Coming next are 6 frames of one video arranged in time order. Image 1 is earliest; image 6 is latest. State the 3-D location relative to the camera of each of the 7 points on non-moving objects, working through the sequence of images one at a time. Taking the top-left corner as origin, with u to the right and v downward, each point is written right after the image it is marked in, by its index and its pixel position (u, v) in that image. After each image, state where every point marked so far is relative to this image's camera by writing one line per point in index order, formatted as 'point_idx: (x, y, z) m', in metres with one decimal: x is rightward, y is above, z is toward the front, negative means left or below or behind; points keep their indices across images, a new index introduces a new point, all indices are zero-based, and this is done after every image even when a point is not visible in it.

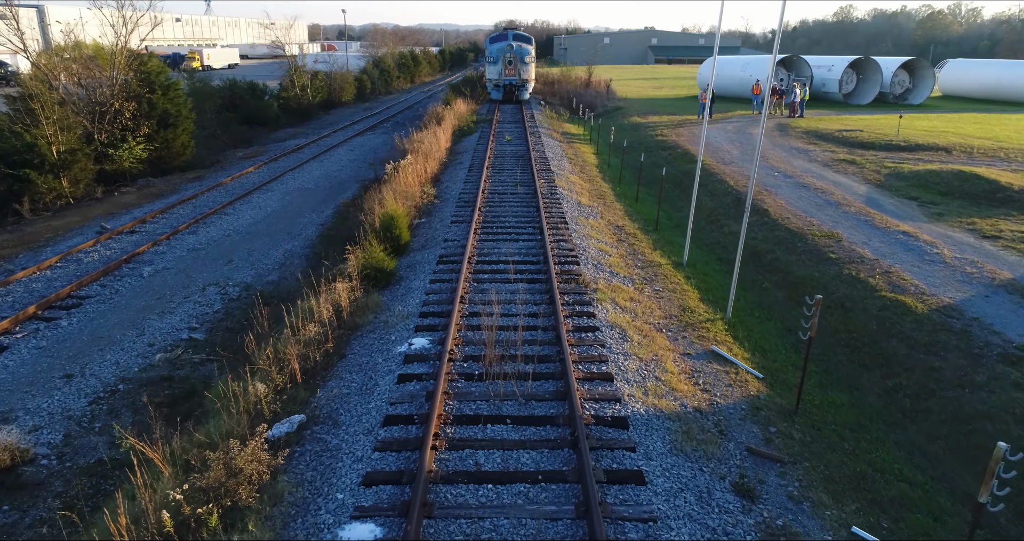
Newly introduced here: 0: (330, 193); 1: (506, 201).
0: (-4.5, +1.9, +17.4) m
1: (-0.1, +1.3, +13.2) m
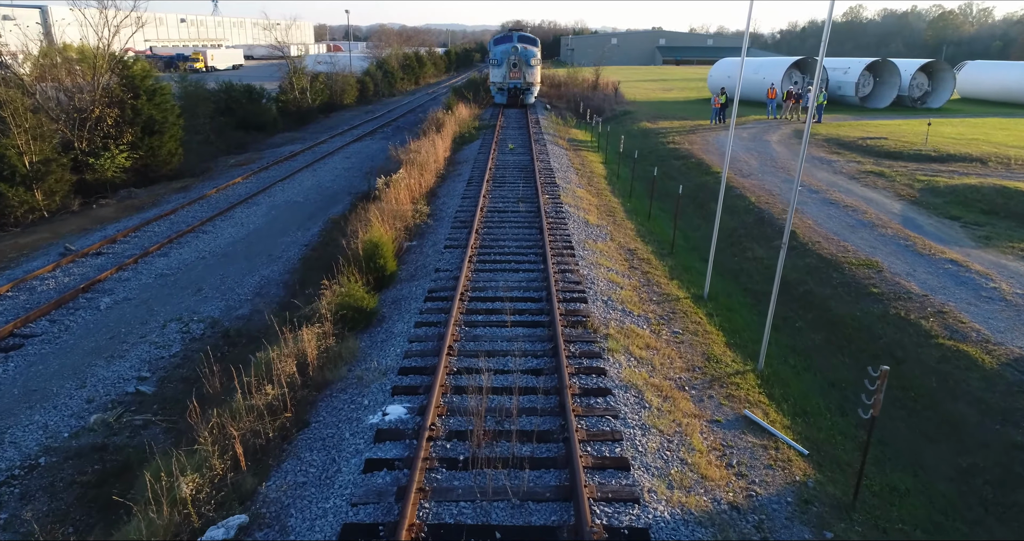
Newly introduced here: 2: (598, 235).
0: (-4.4, +1.5, +16.3) m
1: (-0.1, +0.8, +12.0) m
2: (+1.5, +0.6, +11.9) m
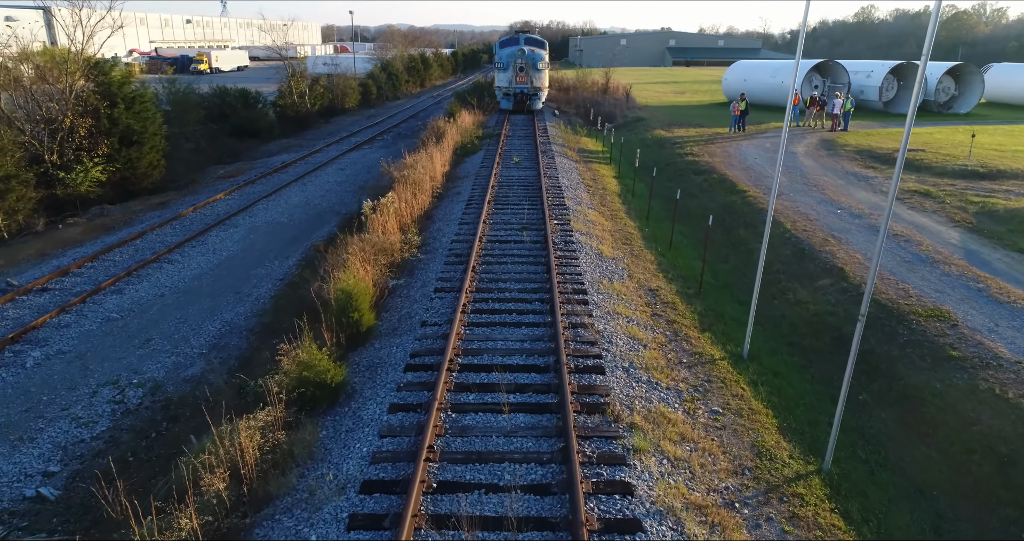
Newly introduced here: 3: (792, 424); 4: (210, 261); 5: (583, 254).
0: (-4.4, +0.9, +14.7) m
1: (0.0, +0.2, +10.5) m
2: (+1.5, 0.0, +10.3) m
3: (+2.7, -1.5, +6.8) m
4: (-5.3, +0.2, +12.3) m
5: (+1.1, +0.3, +10.7) m
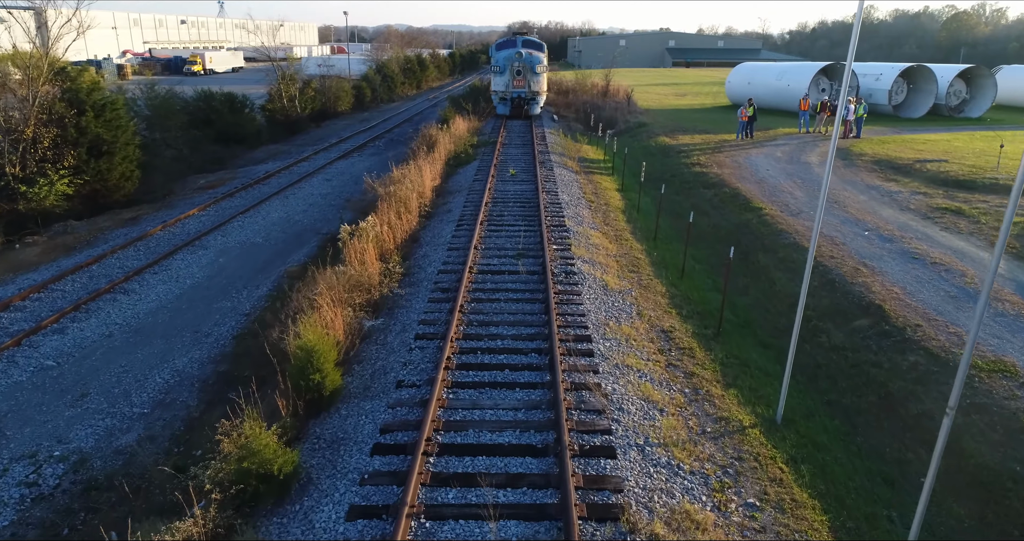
0: (-4.4, +0.4, +13.5) m
1: (-0.1, -0.3, +9.2) m
2: (+1.4, -0.5, +9.1) m
3: (+2.6, -1.9, +5.6) m
4: (-5.4, -0.3, +11.1) m
5: (+1.0, -0.2, +9.5) m
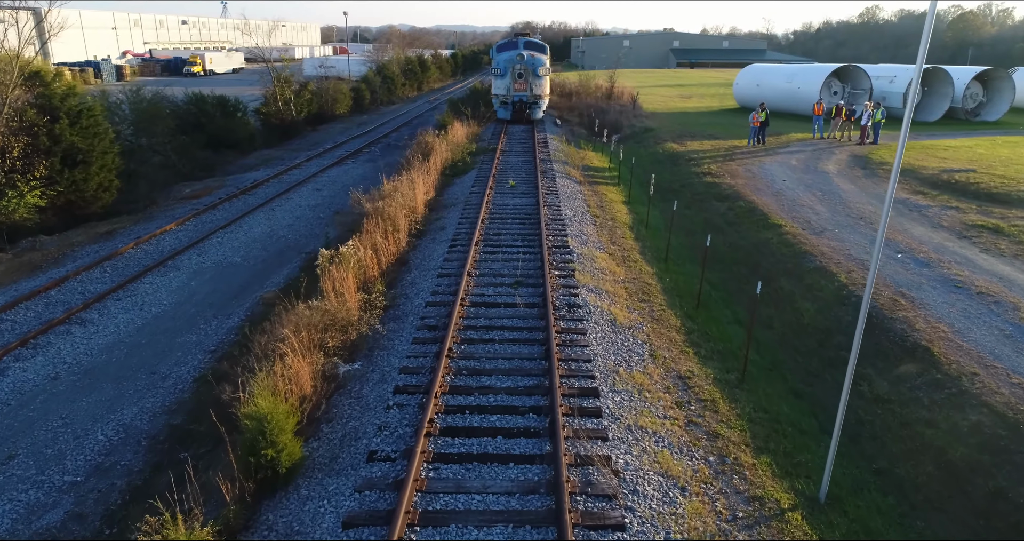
0: (-4.5, 0.0, +12.4) m
1: (-0.2, -0.7, +8.2) m
2: (+1.4, -0.9, +8.0) m
3: (+2.6, -2.4, +4.5) m
4: (-5.4, -0.7, +10.0) m
5: (+1.0, -0.6, +8.4) m
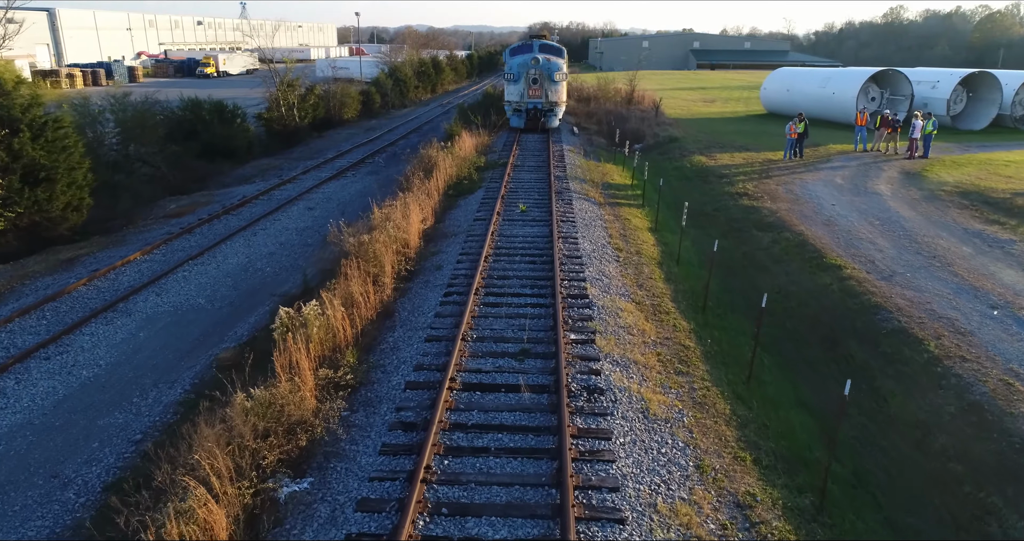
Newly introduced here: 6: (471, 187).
0: (-4.4, -0.7, +10.6) m
1: (-0.2, -1.4, +6.2) m
2: (+1.4, -1.6, +6.0) m
3: (+2.5, -3.1, +2.5) m
4: (-5.3, -1.4, +8.2) m
5: (+1.0, -1.4, +6.4) m
6: (-1.0, +1.9, +16.4) m
